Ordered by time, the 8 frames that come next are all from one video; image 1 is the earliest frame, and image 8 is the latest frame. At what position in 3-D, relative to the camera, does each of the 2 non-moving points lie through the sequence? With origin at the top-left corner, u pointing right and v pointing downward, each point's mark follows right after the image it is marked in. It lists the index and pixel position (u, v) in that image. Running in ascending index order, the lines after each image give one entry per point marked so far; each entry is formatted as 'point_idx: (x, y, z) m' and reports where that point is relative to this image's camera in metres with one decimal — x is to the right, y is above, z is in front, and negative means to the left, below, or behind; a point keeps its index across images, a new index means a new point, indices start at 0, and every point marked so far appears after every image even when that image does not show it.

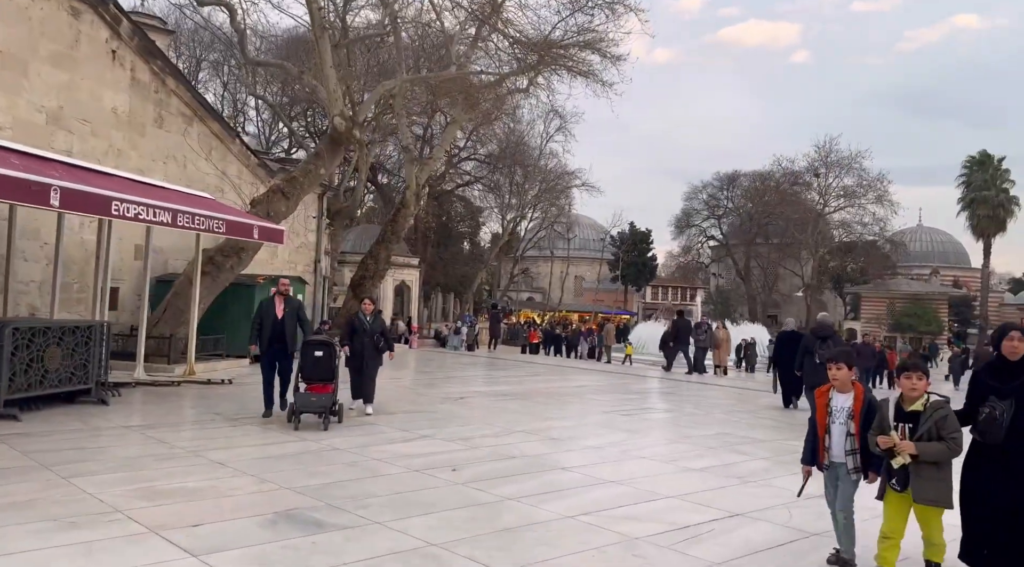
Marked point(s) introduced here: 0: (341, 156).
0: (-3.8, +2.7, +20.1) m
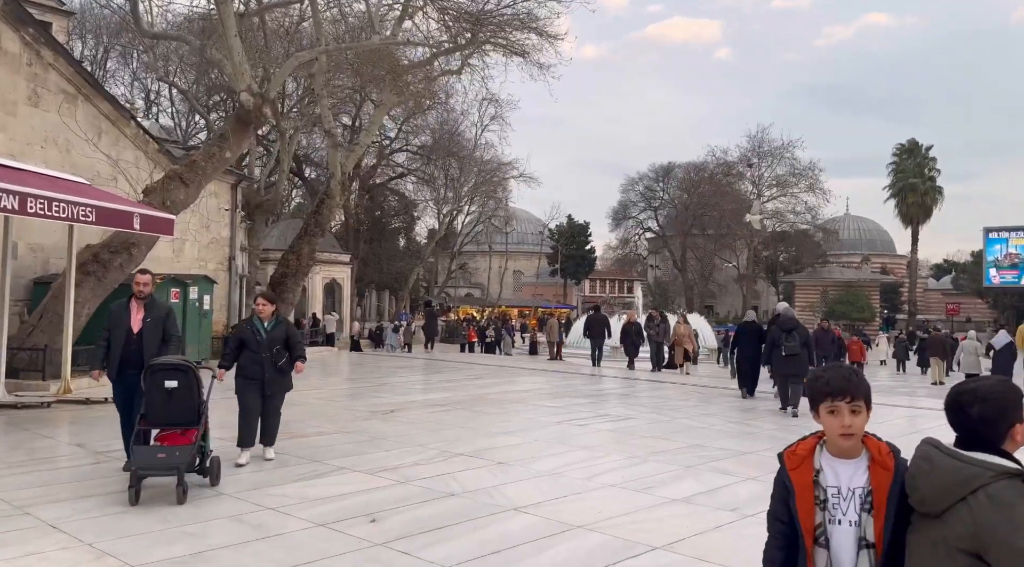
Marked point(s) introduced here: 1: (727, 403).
0: (-5.1, +2.7, +17.9) m
1: (+3.7, -2.0, +16.0) m
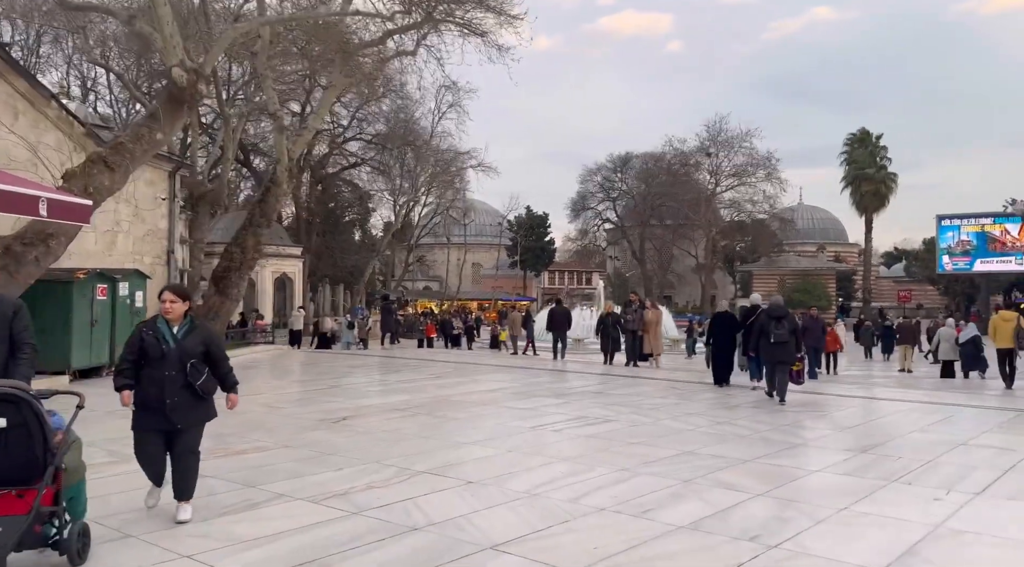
0: (-5.8, +2.8, +16.3) m
1: (+3.1, -1.8, +14.9) m
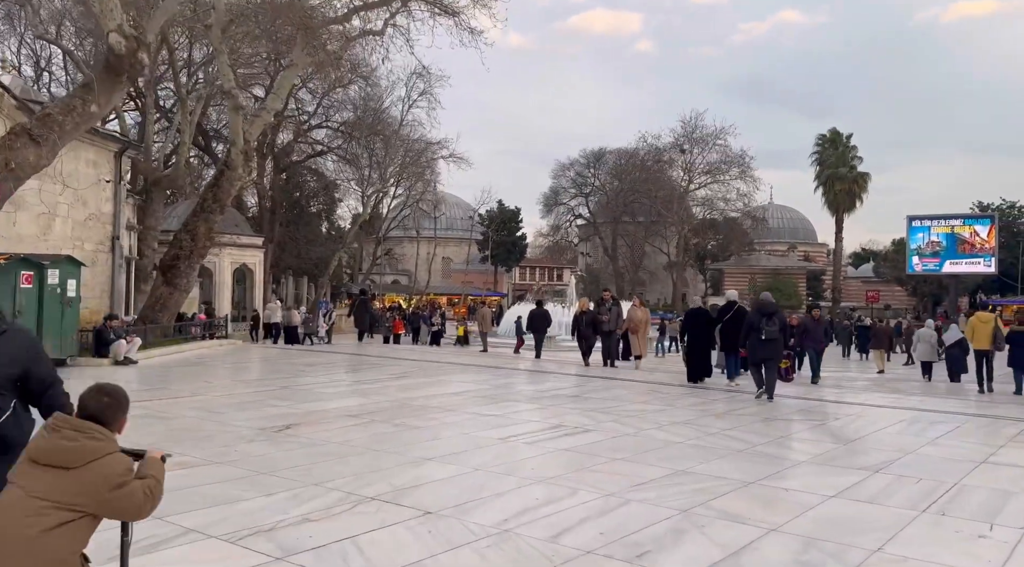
0: (-6.3, +3.0, +14.8) m
1: (+2.7, -1.7, +13.7) m
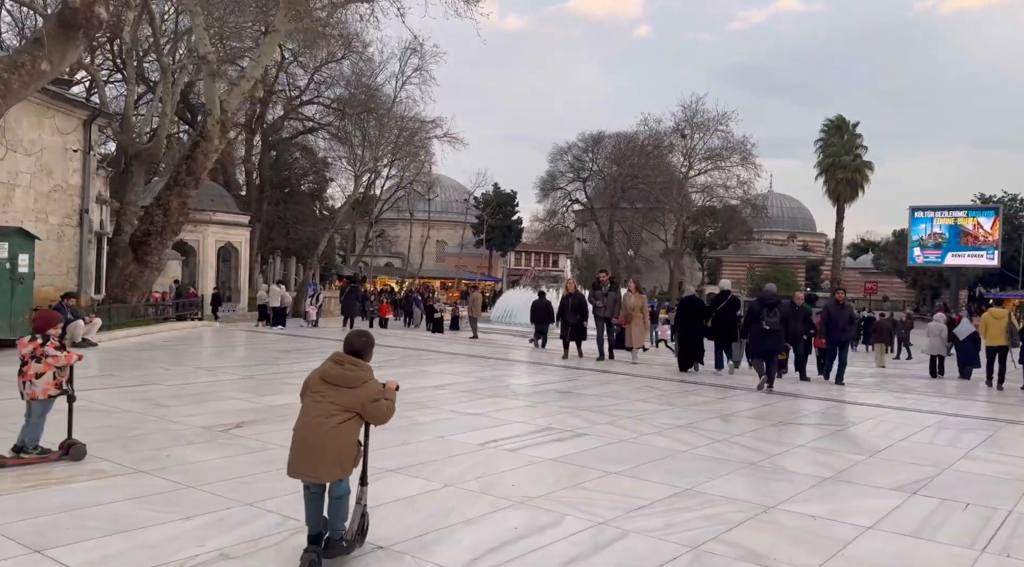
0: (-6.4, +3.4, +13.6) m
1: (+2.5, -1.5, +12.6) m
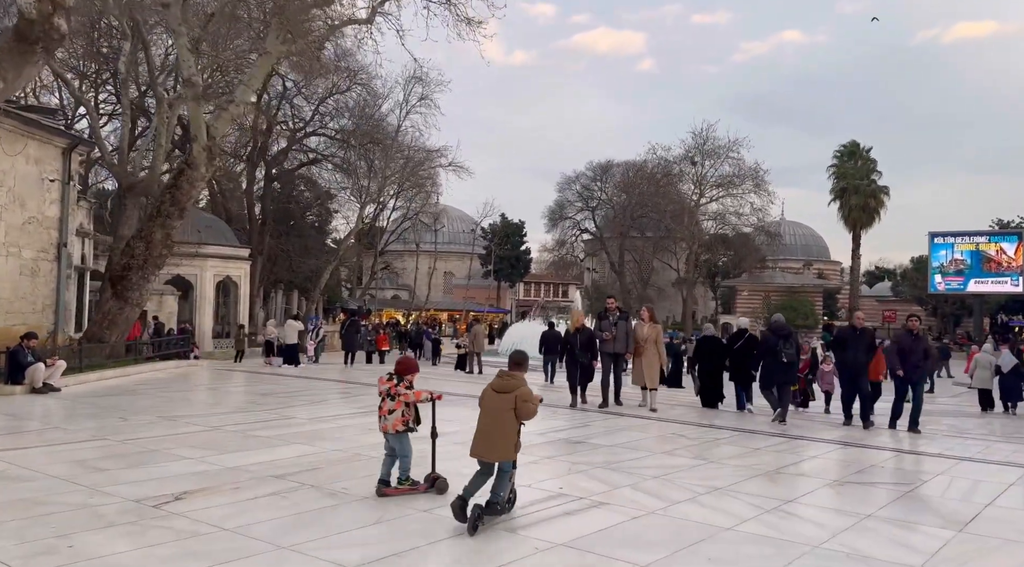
0: (-6.3, +2.8, +12.2) m
1: (+2.5, -1.9, +11.0) m
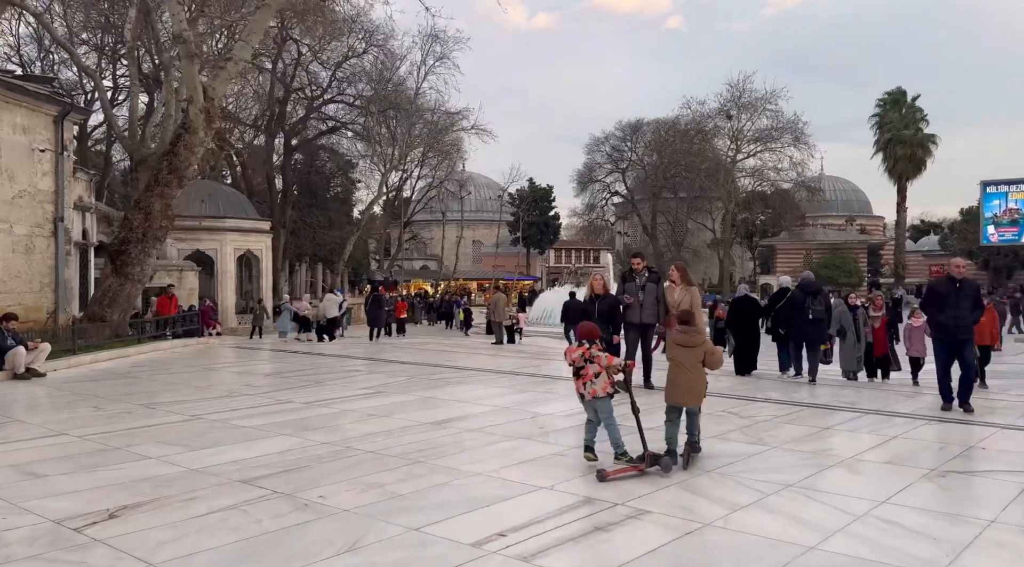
0: (-6.2, +3.1, +10.9) m
1: (+2.8, -1.4, +9.4) m
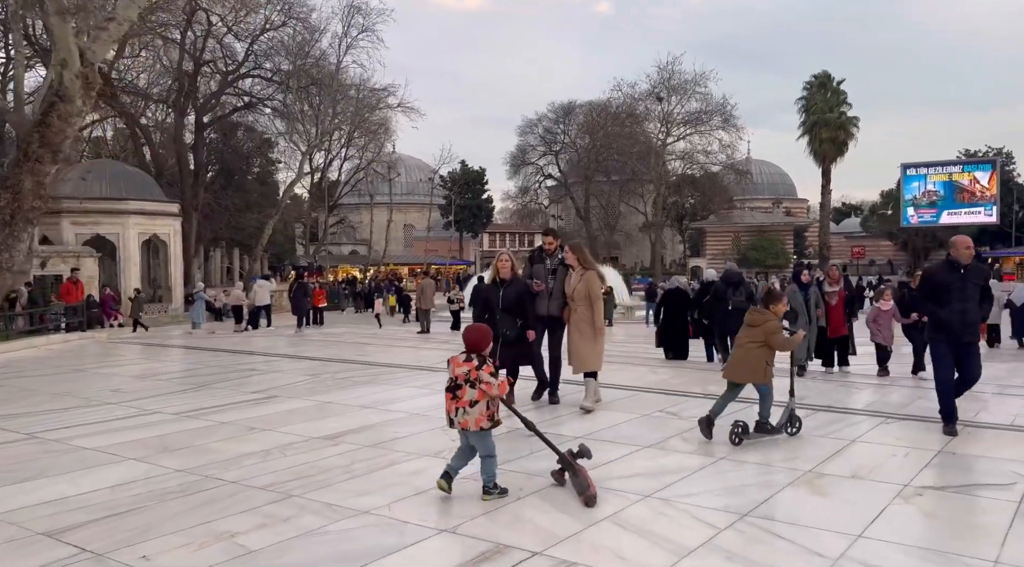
0: (-7.1, +3.2, +8.9) m
1: (+2.0, -1.3, +8.2) m
